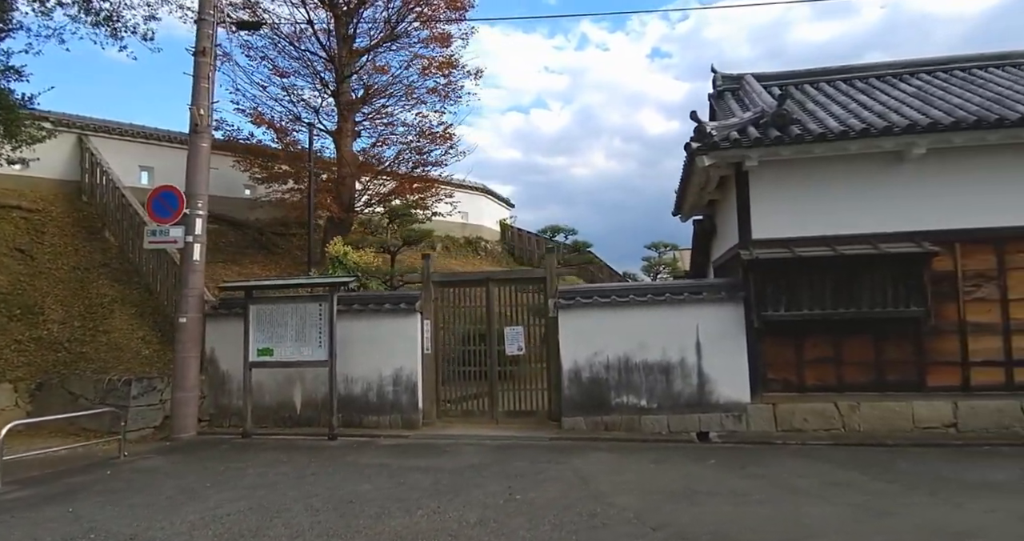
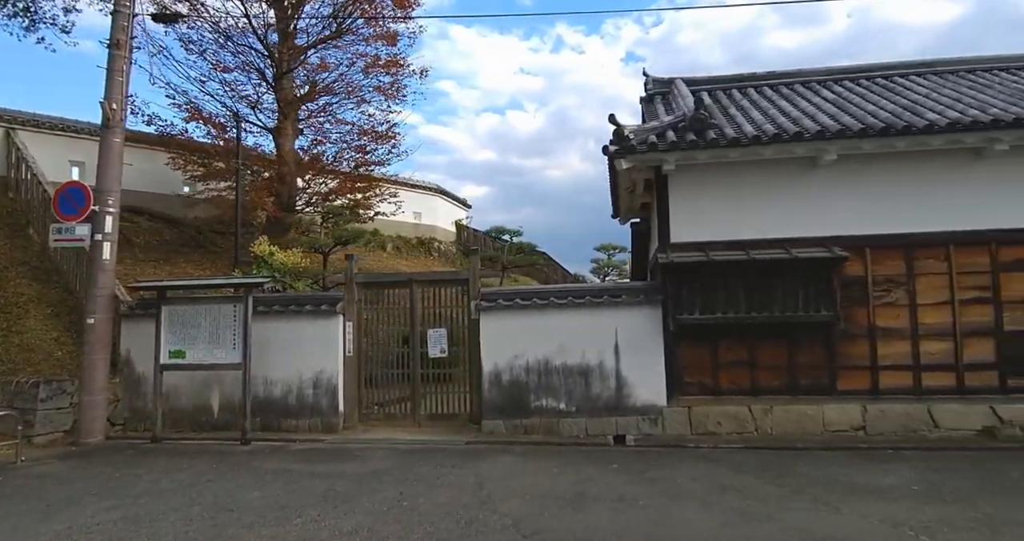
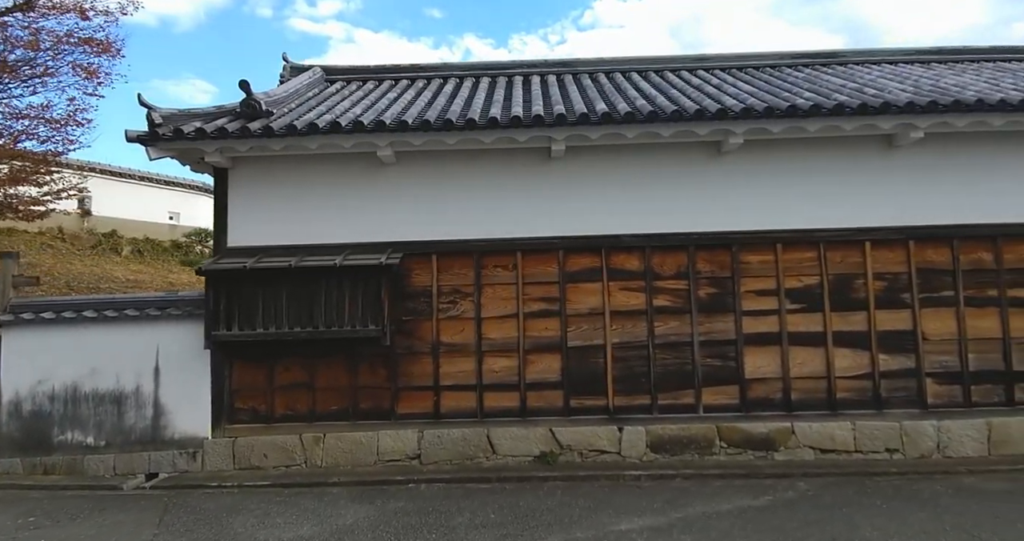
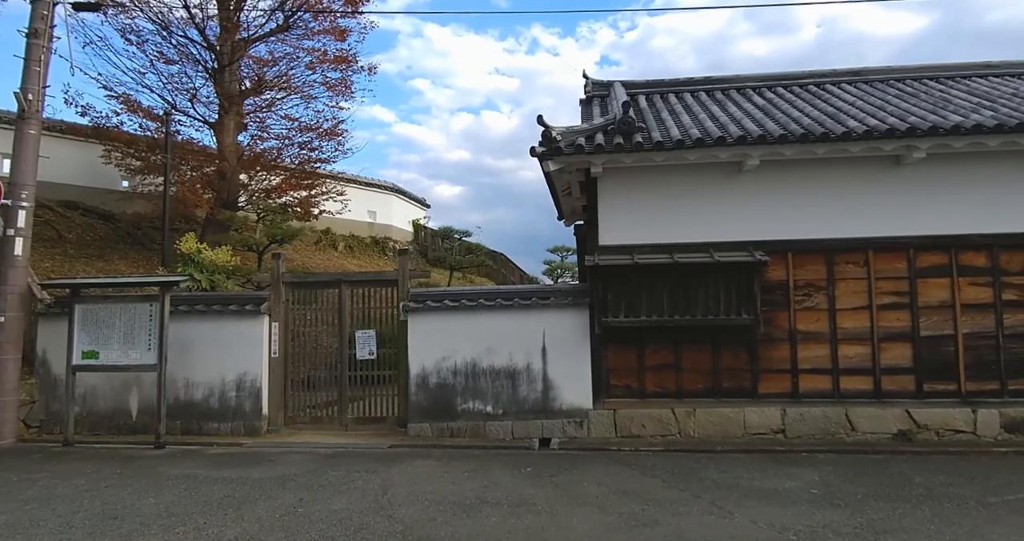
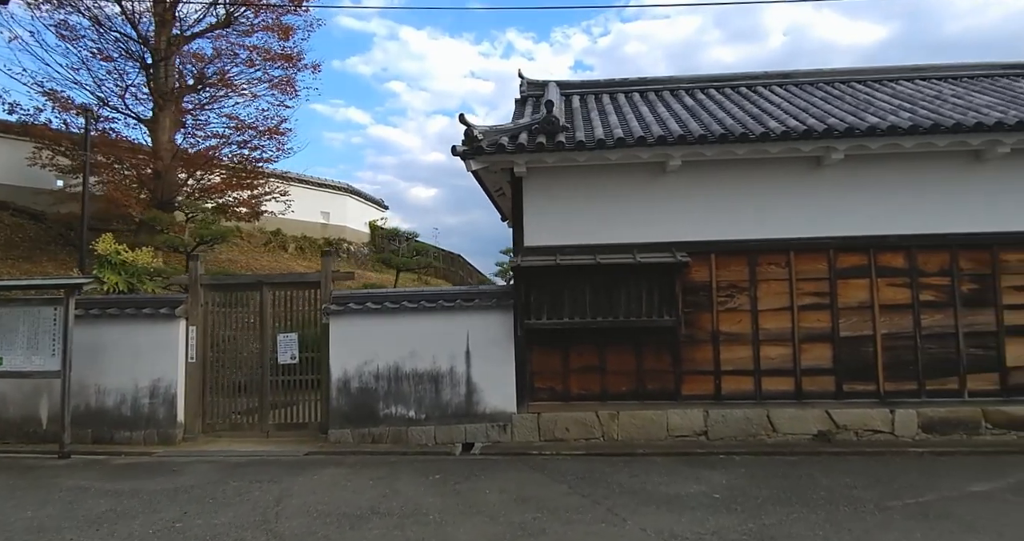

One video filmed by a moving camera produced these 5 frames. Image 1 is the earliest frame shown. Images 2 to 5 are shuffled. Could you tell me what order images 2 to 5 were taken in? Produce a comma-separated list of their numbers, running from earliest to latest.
2, 4, 5, 3
